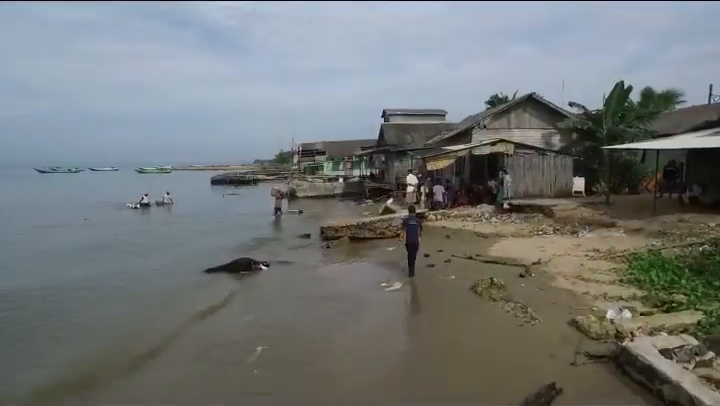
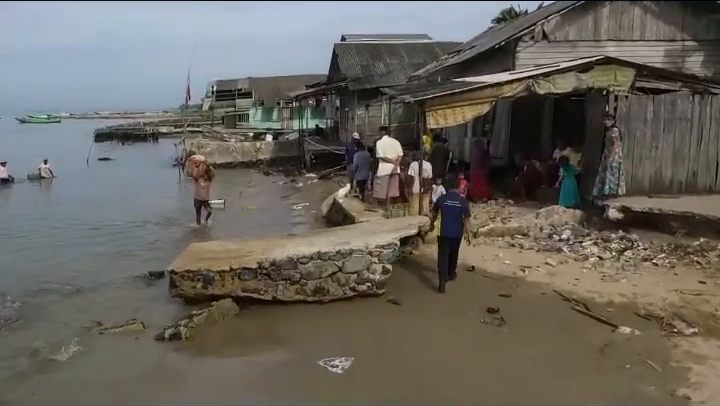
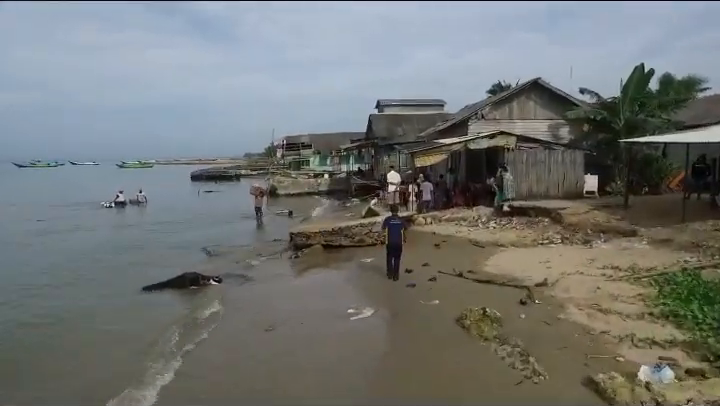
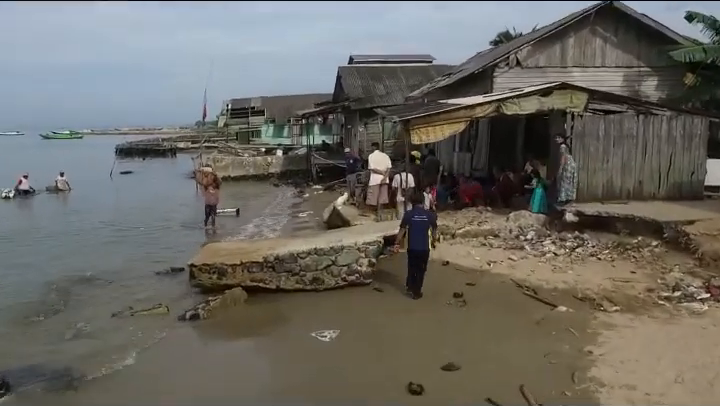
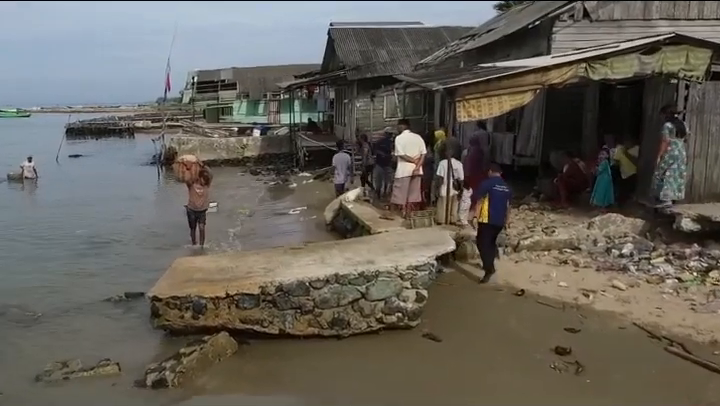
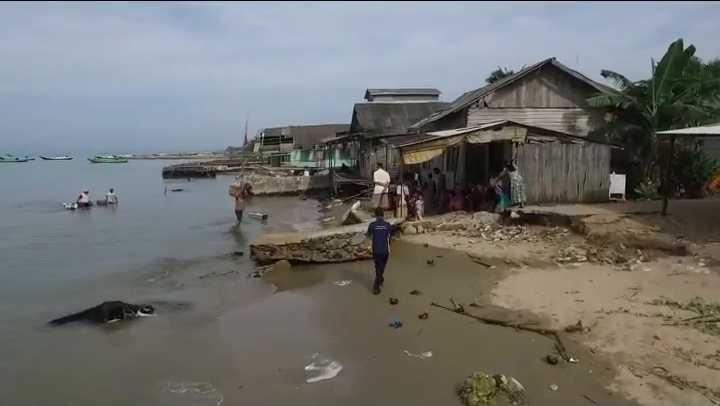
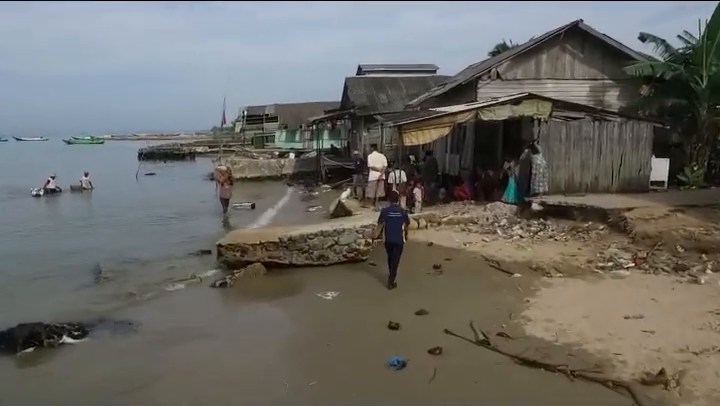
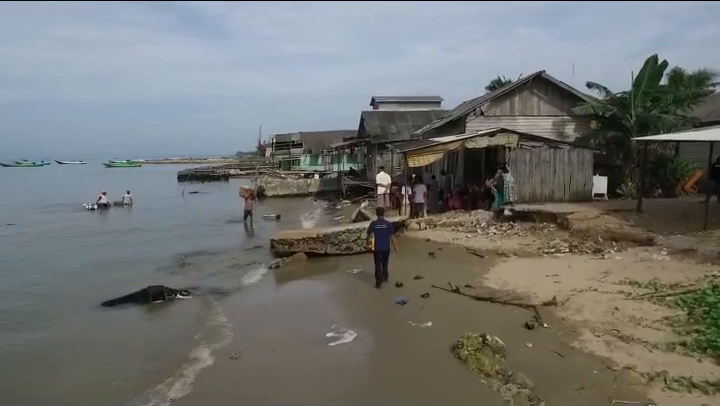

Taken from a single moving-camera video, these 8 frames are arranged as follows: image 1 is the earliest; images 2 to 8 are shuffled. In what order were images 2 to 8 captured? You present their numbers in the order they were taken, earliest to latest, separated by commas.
3, 8, 6, 7, 4, 2, 5
